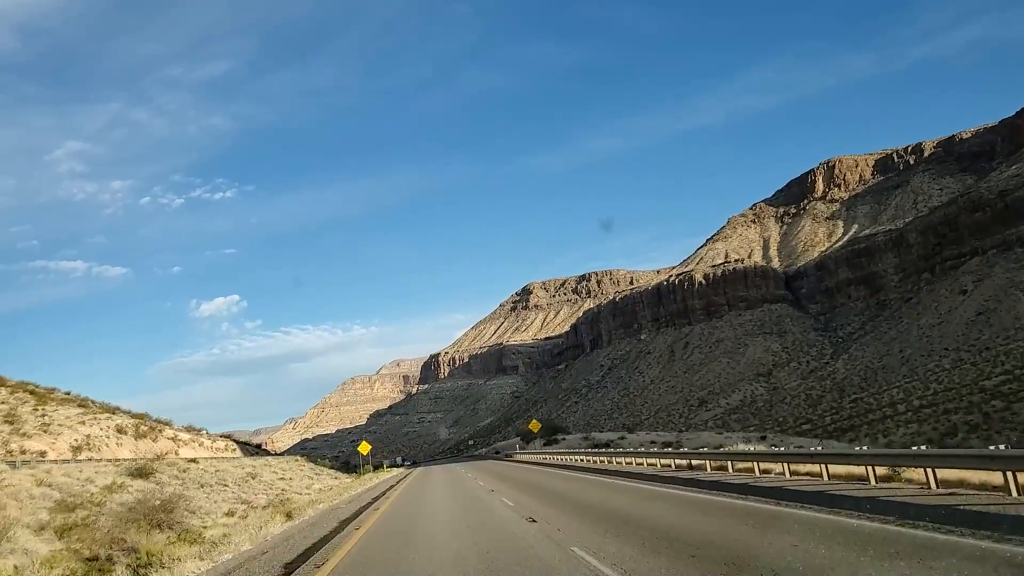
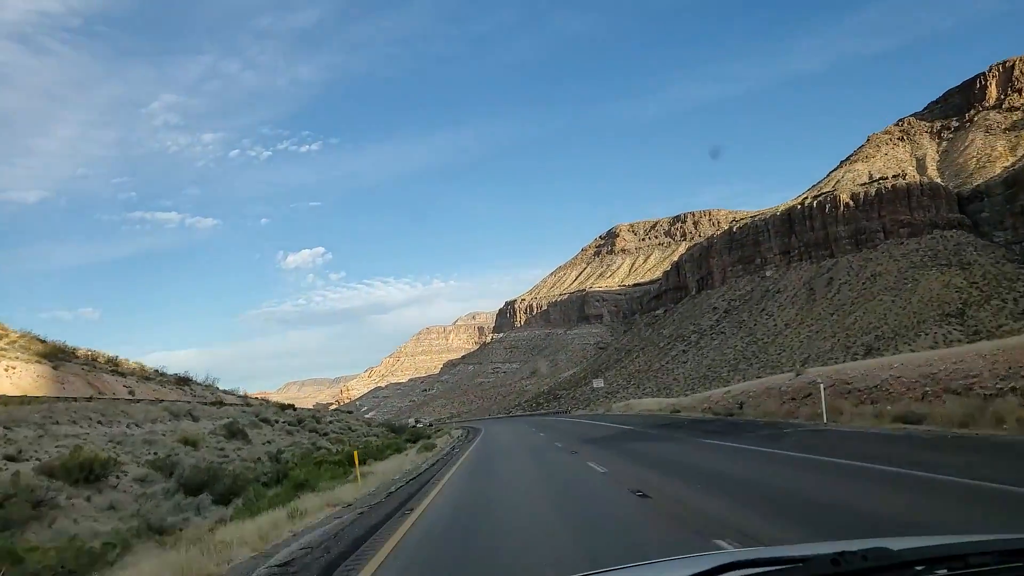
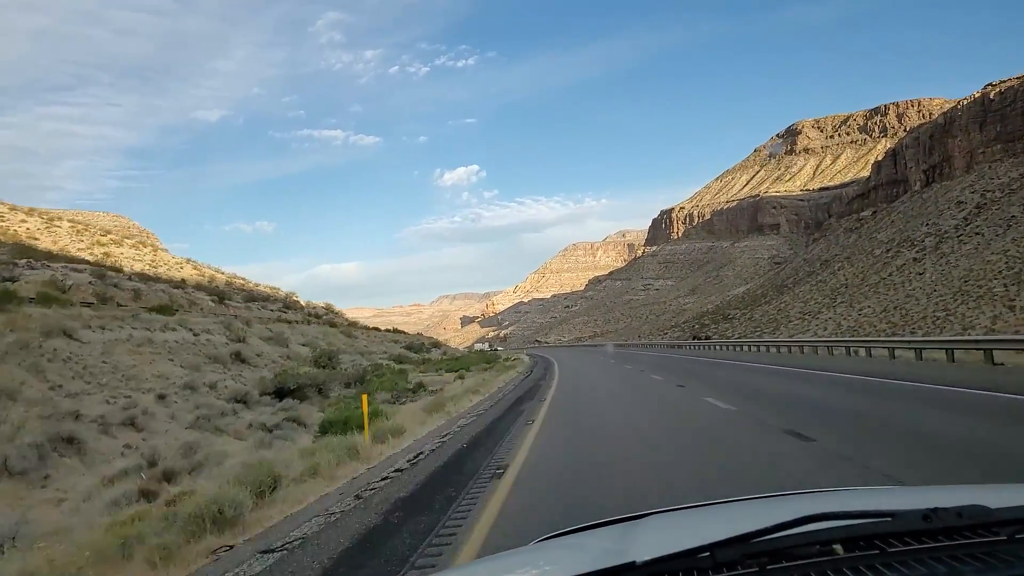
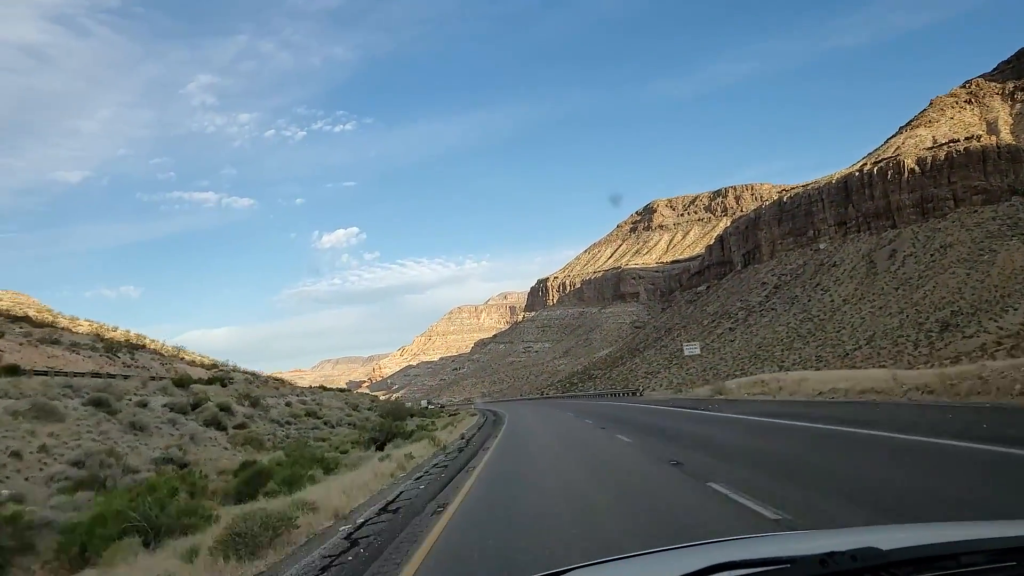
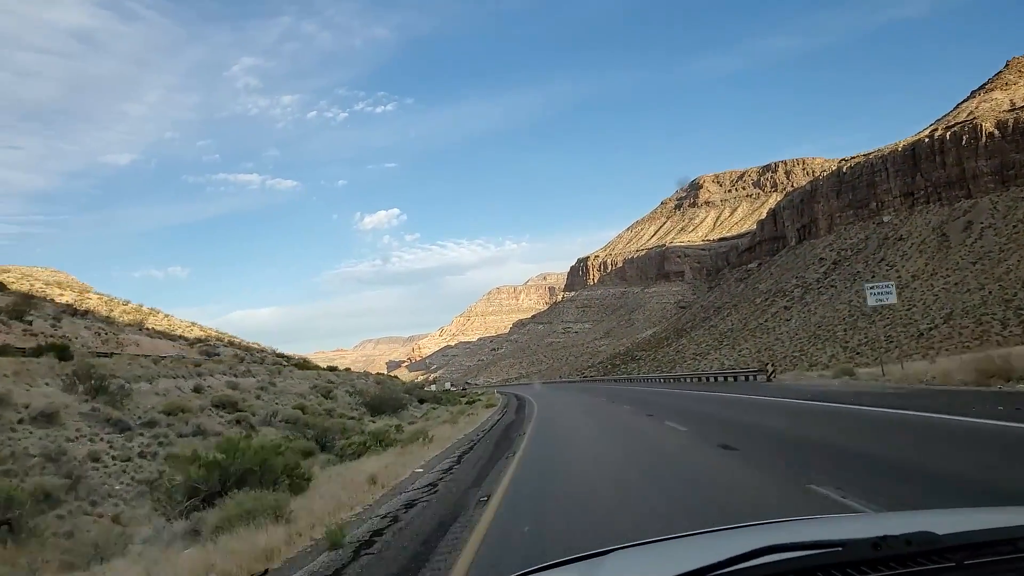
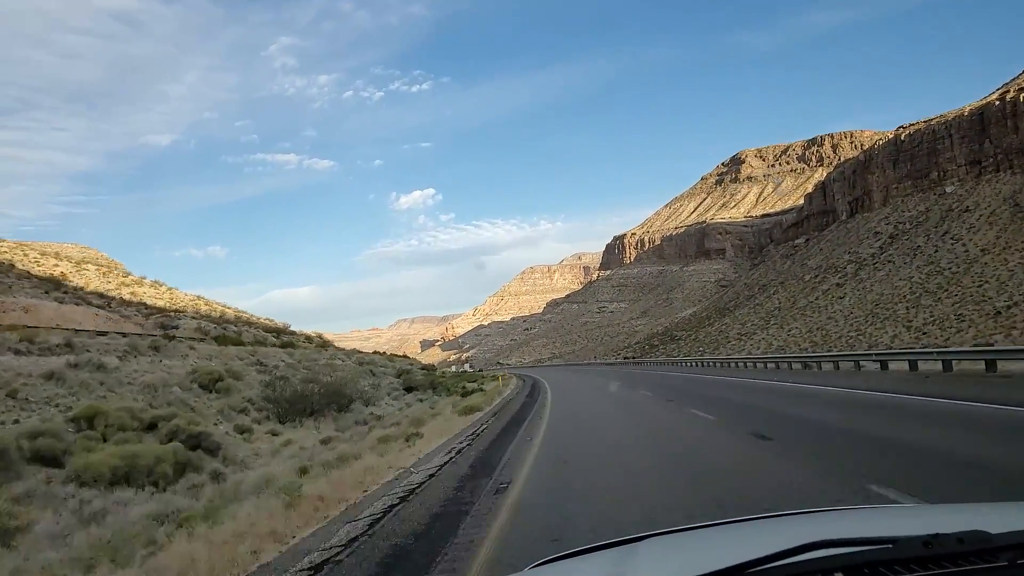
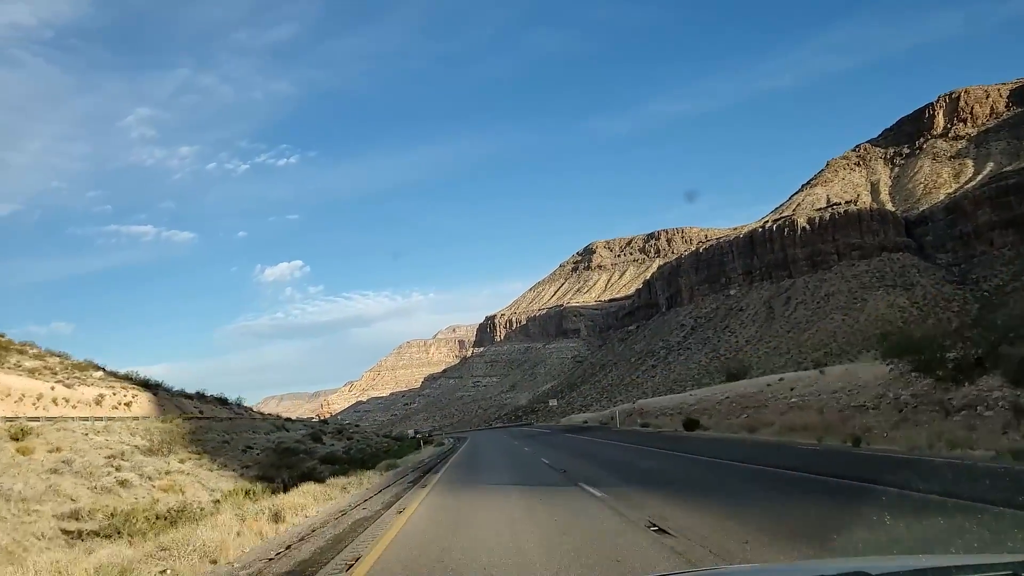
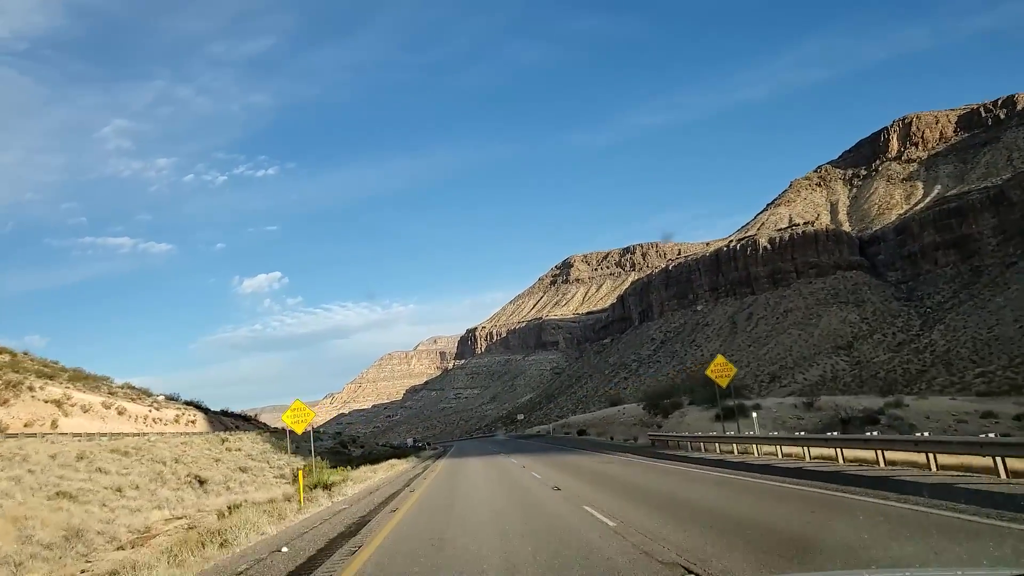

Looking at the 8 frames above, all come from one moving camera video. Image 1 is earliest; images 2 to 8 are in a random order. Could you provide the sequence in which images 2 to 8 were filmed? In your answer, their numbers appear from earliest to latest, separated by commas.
8, 7, 2, 4, 5, 6, 3
